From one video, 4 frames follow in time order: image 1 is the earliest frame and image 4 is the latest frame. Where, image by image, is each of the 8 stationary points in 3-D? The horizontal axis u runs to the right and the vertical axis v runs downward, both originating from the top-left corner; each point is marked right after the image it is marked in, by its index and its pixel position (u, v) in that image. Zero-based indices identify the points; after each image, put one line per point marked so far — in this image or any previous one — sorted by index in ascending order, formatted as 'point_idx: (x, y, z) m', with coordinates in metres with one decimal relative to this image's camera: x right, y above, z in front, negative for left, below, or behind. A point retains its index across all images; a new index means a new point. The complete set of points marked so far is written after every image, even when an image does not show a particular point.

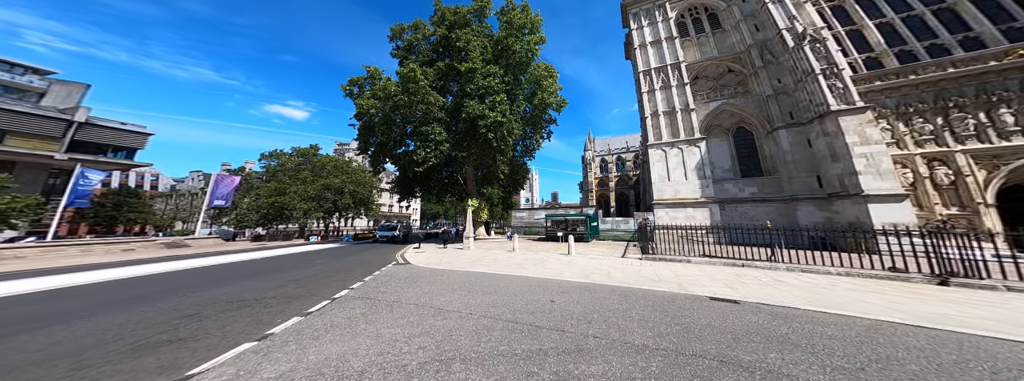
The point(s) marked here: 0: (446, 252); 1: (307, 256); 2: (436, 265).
0: (-5.2, -4.6, +17.9) m
1: (-14.3, -4.6, +16.2) m
2: (-4.0, -4.1, +12.6) m
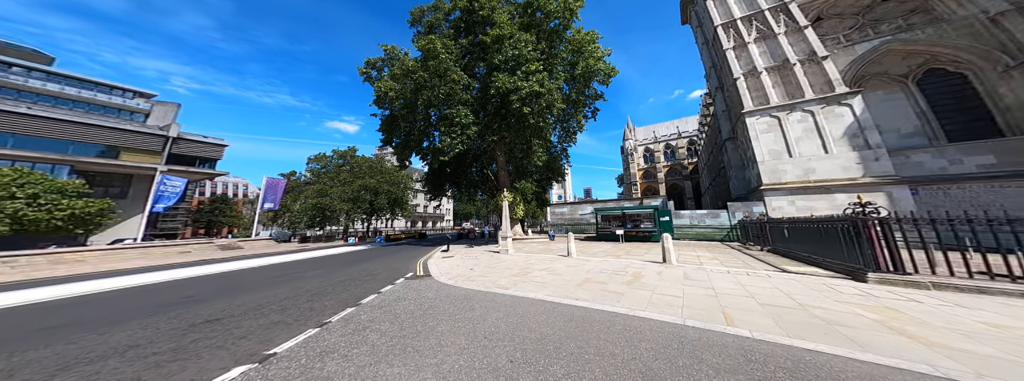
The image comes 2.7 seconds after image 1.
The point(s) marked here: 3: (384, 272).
0: (-2.0, -3.9, +14.1) m
1: (-11.2, -4.2, +13.7) m
2: (-1.6, -3.3, +8.6) m
3: (-5.3, -3.4, +9.8) m
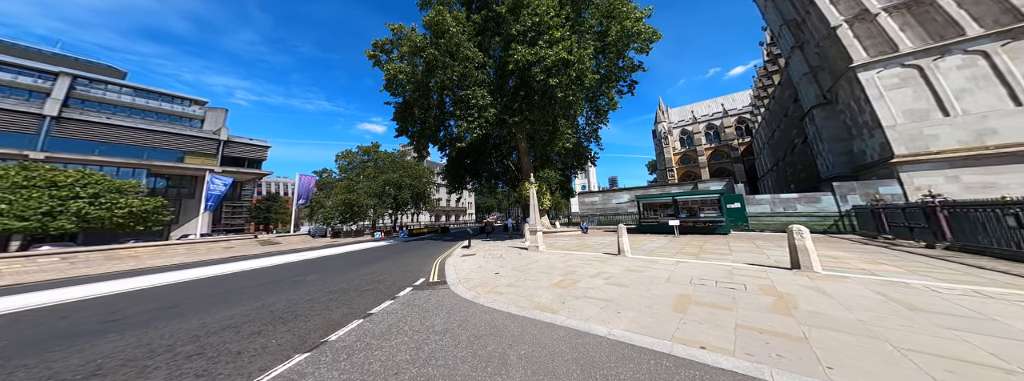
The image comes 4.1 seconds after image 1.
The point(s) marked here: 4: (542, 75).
0: (-0.2, -3.1, +11.7) m
1: (-9.4, -3.7, +12.3) m
2: (-0.5, -2.7, +6.2) m
3: (-4.0, -2.9, +7.8) m
4: (+2.5, +8.5, +17.4) m
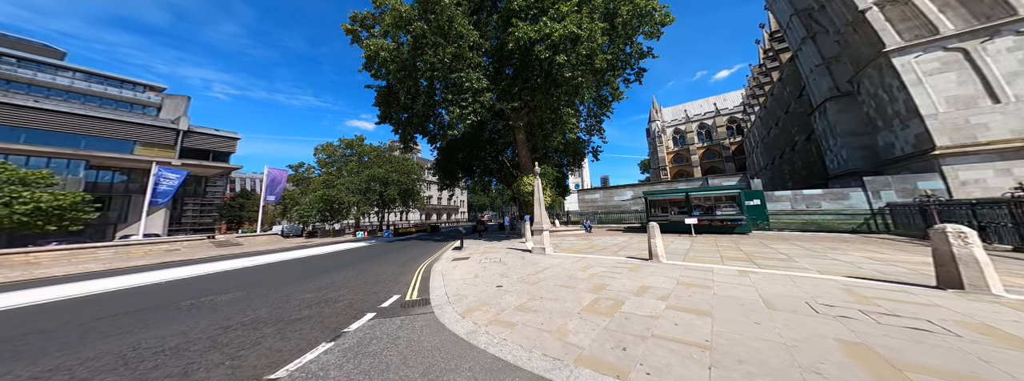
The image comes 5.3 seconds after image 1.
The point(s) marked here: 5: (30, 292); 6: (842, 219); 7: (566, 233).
0: (-0.2, -2.7, +9.4) m
1: (-9.4, -3.2, +9.6) m
2: (-0.2, -2.3, +4.0) m
3: (-3.8, -2.5, +5.4) m
4: (+2.4, +8.9, +15.3) m
5: (-15.4, -3.2, +7.4) m
6: (+18.1, -1.5, +12.8) m
7: (+4.3, -3.4, +18.7) m
